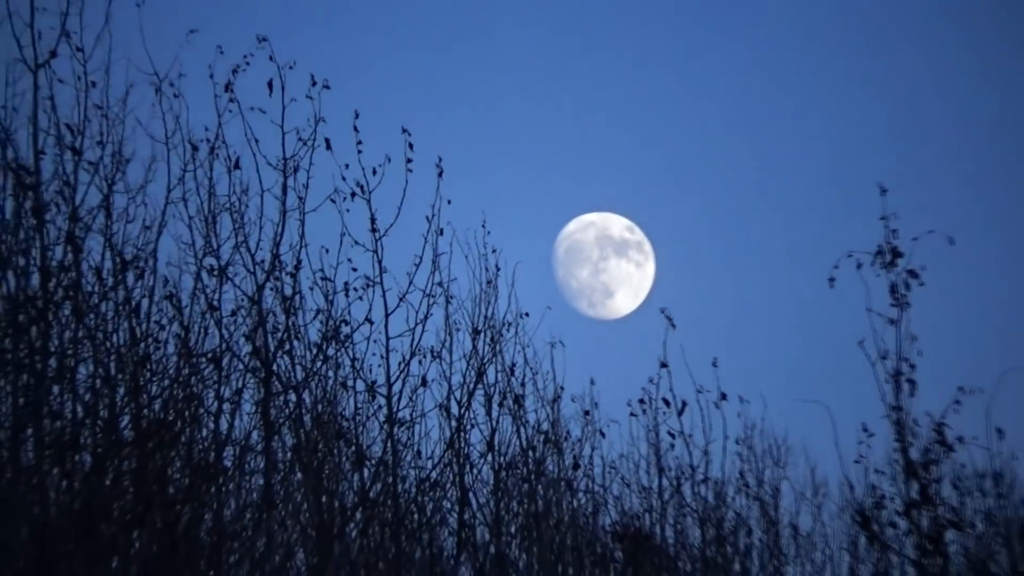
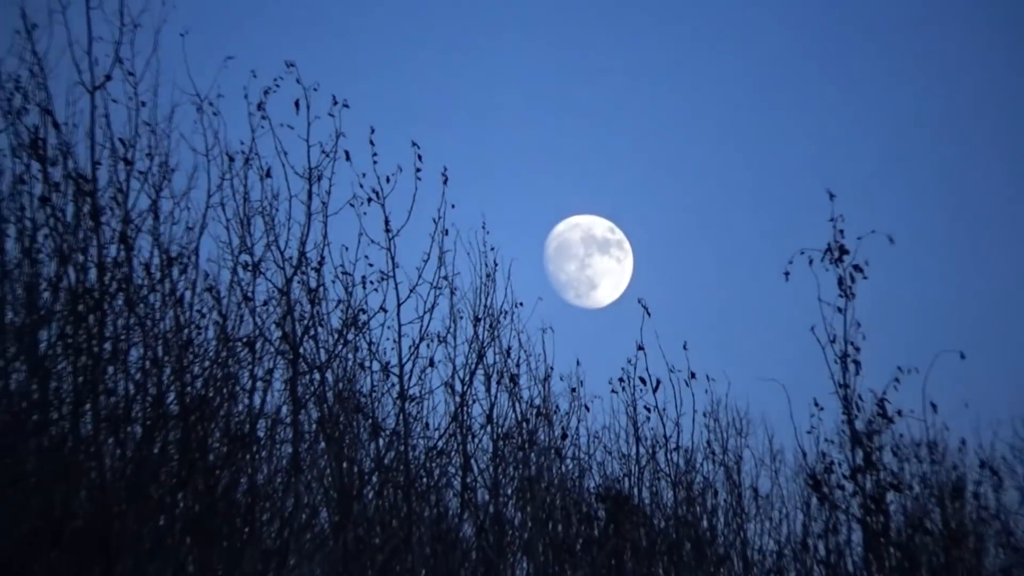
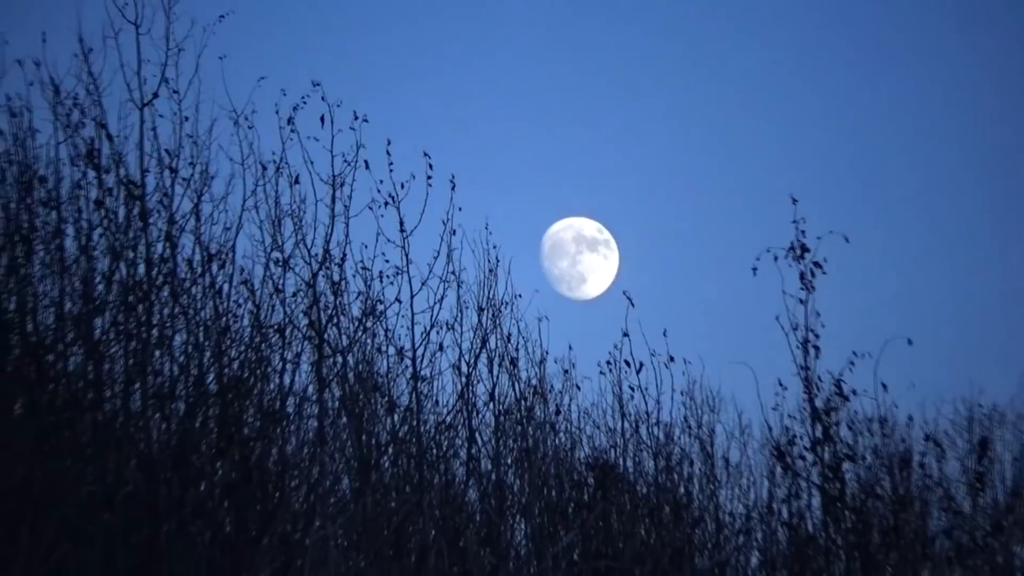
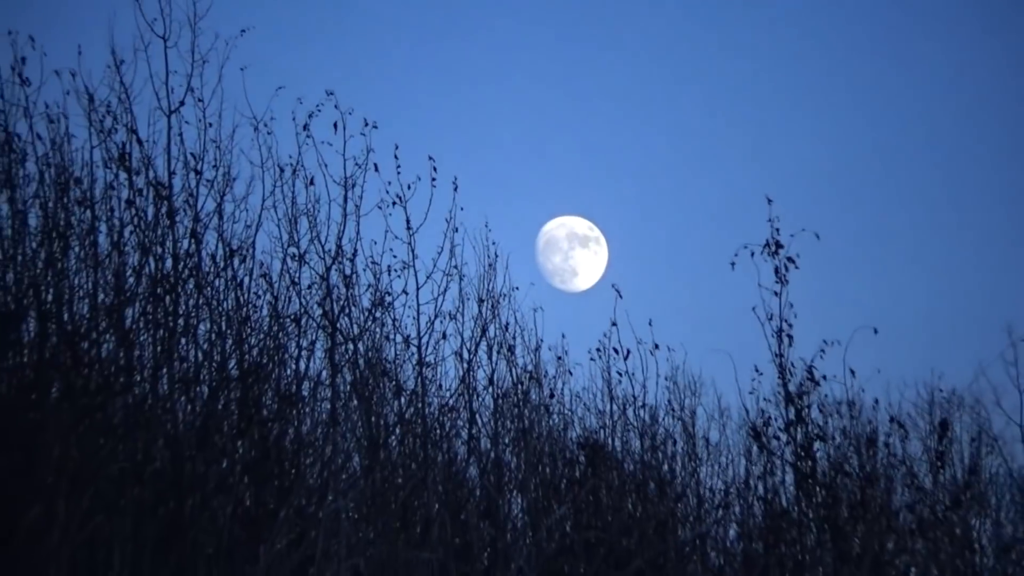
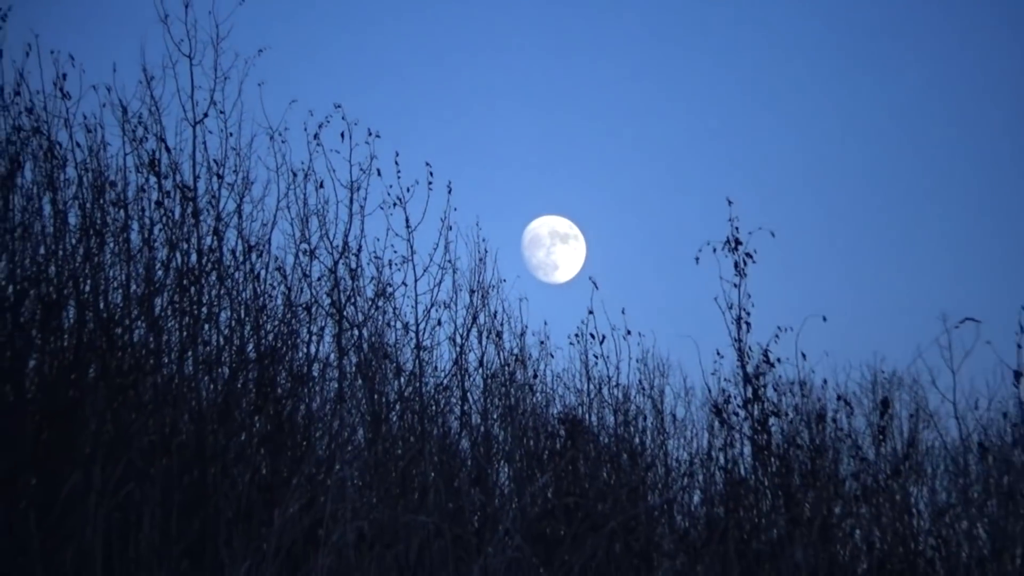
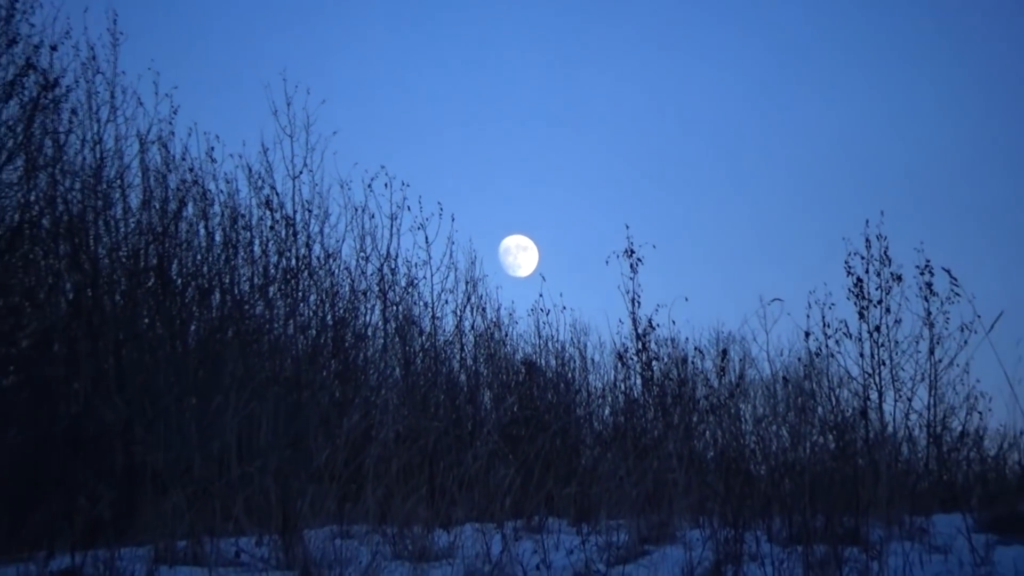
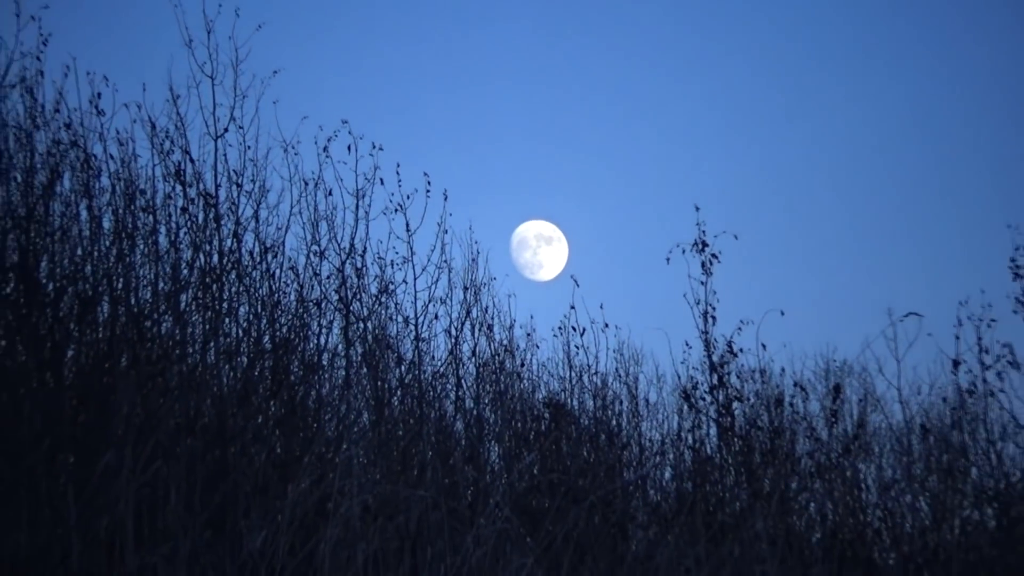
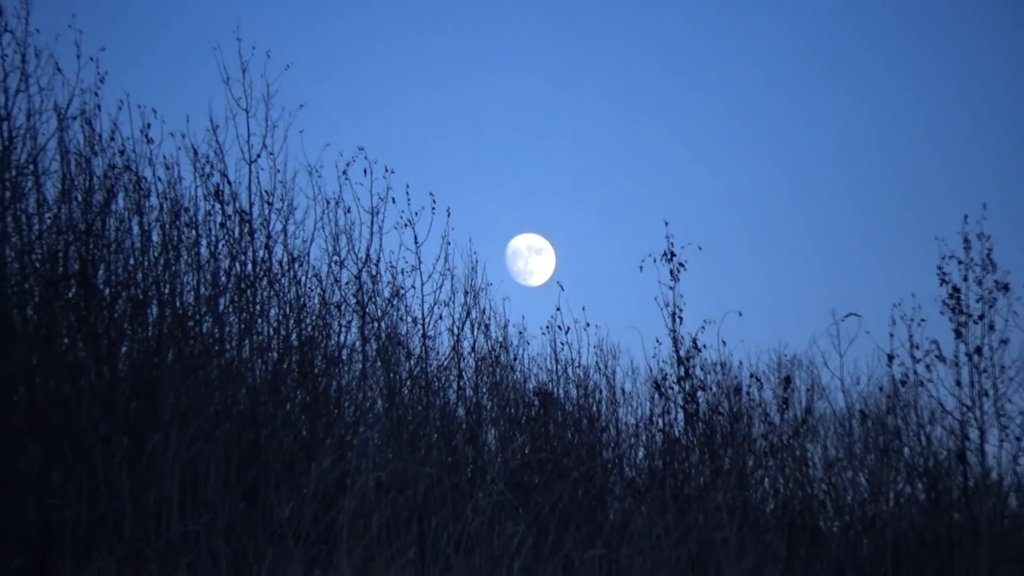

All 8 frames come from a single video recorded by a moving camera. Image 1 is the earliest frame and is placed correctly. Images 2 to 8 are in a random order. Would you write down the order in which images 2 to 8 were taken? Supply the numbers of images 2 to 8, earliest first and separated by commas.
2, 3, 4, 5, 7, 8, 6
